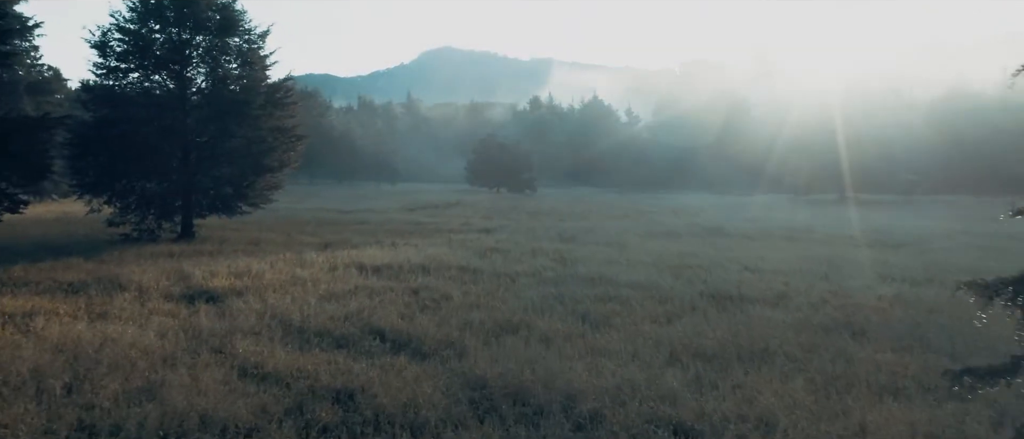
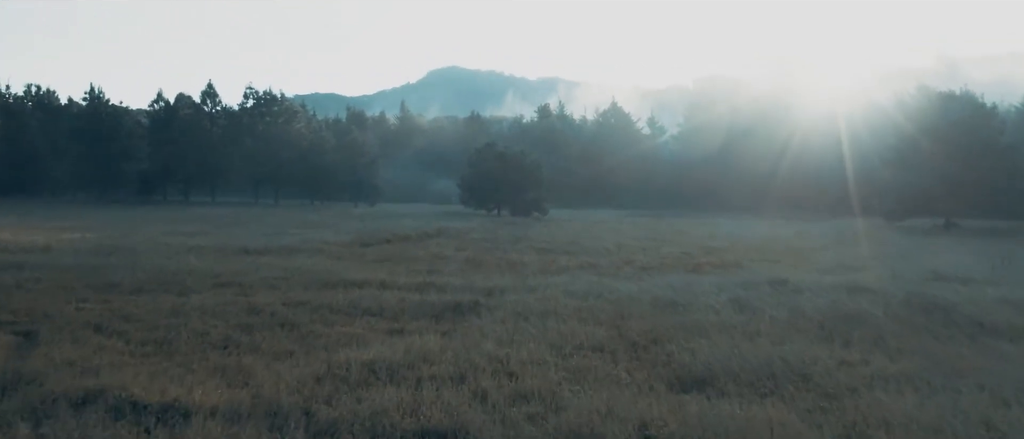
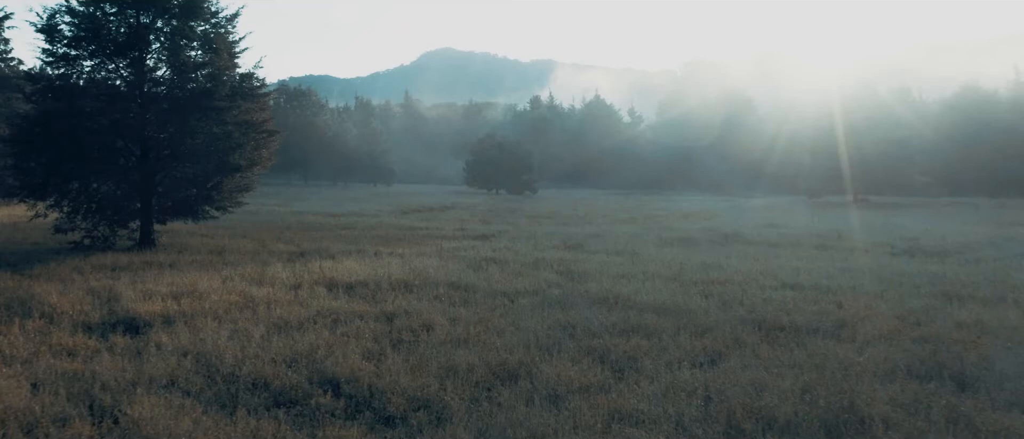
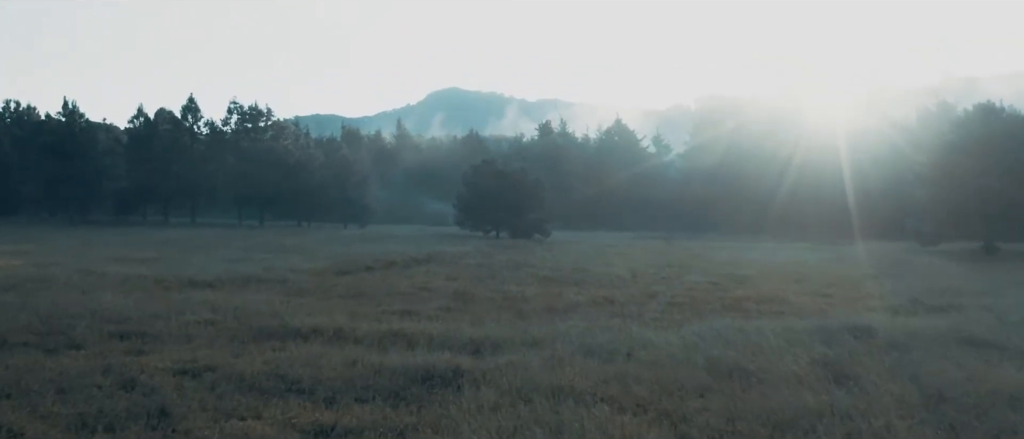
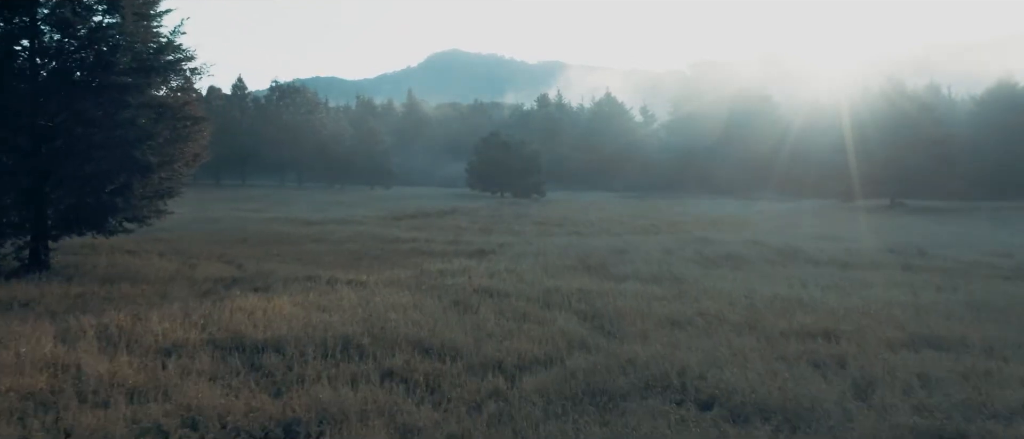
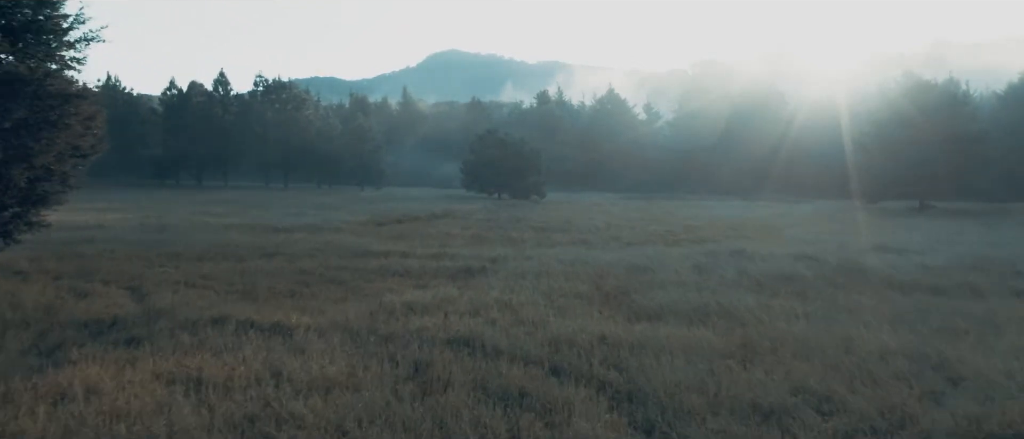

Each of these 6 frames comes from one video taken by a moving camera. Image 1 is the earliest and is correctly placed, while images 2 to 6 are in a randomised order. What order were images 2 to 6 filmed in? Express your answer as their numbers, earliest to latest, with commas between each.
3, 5, 6, 2, 4
